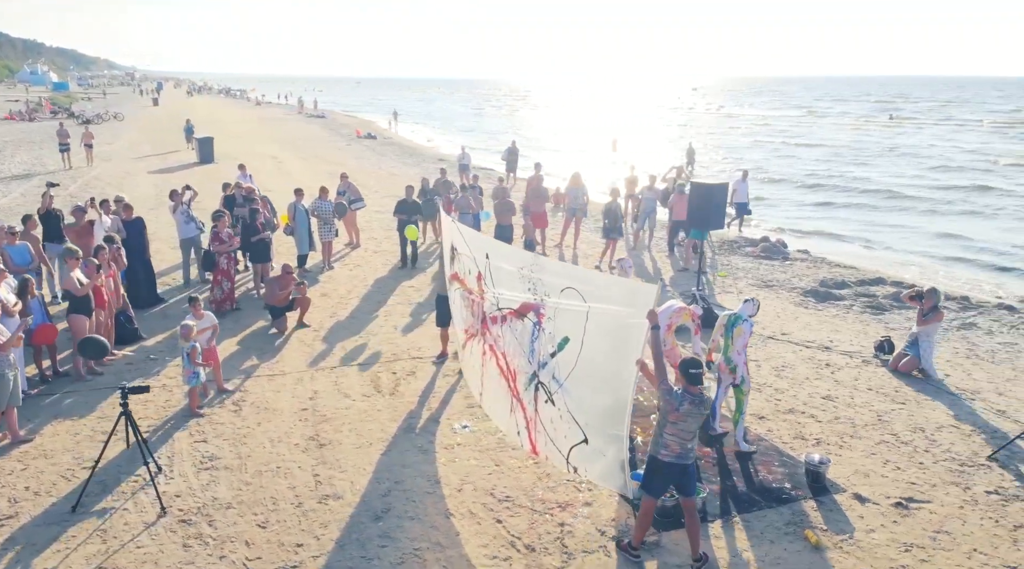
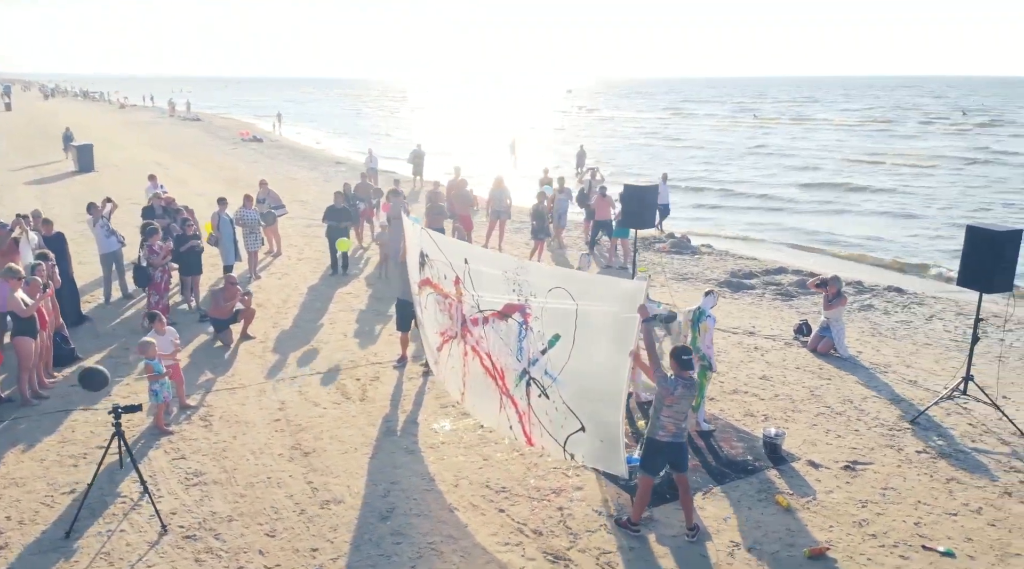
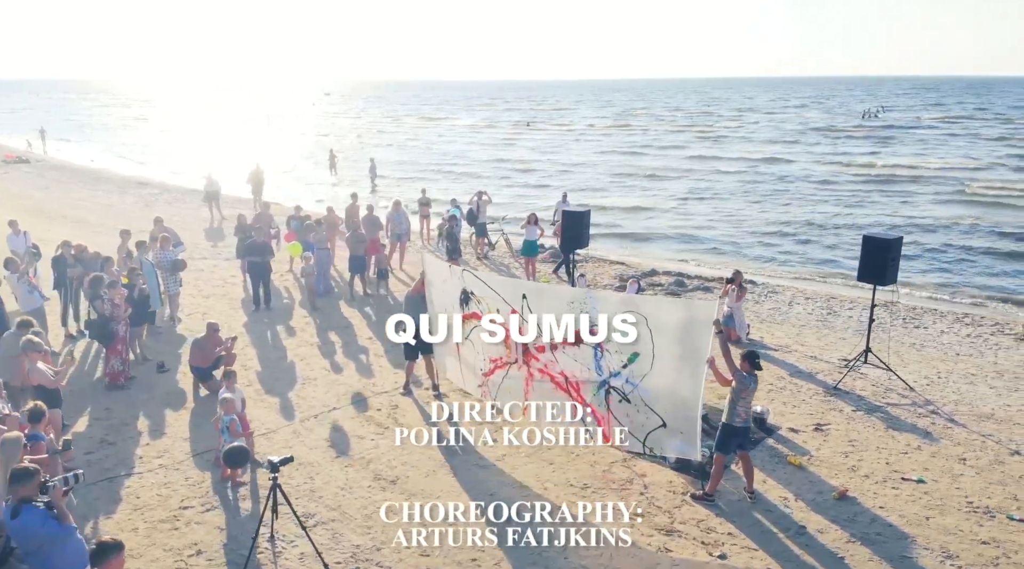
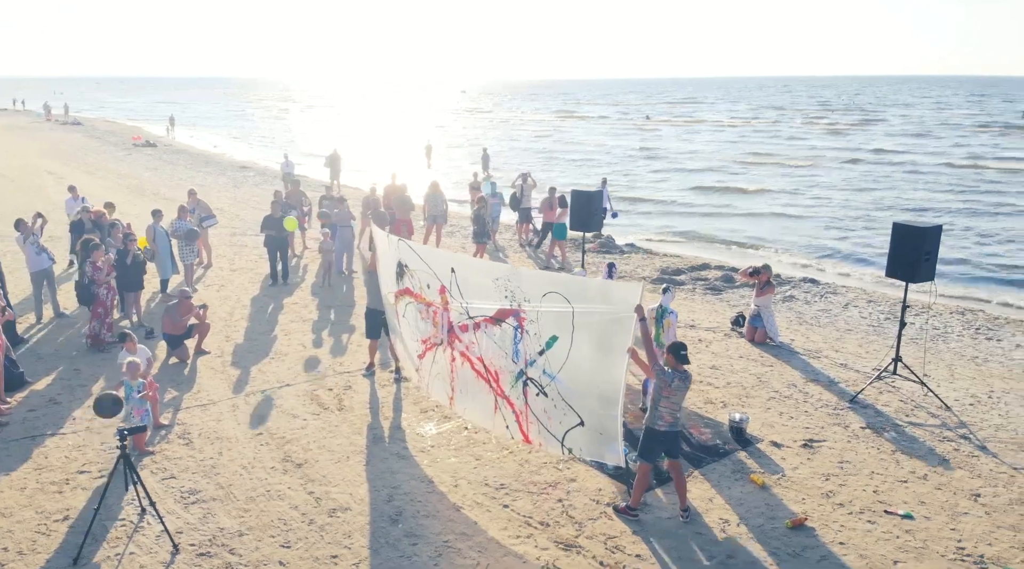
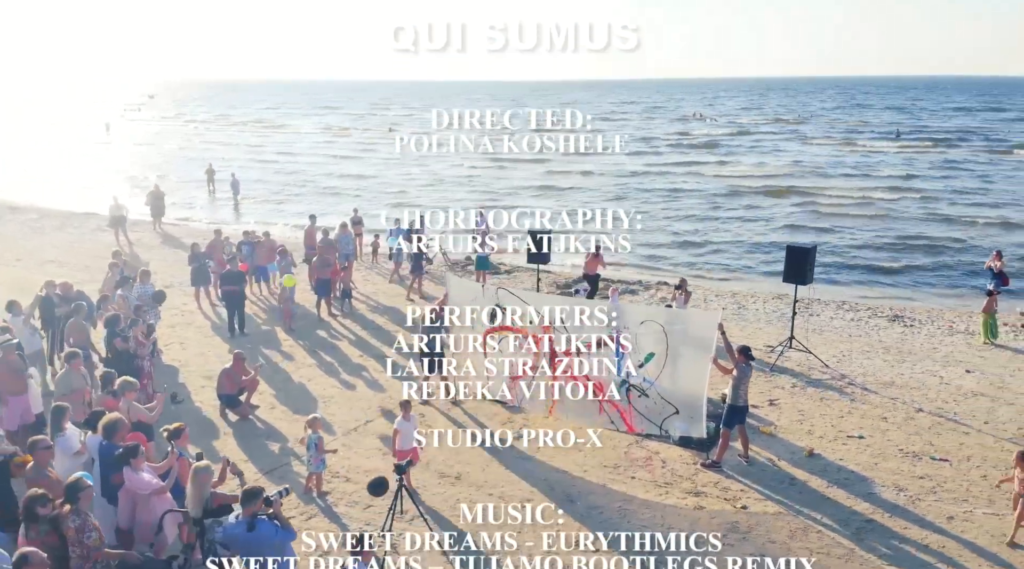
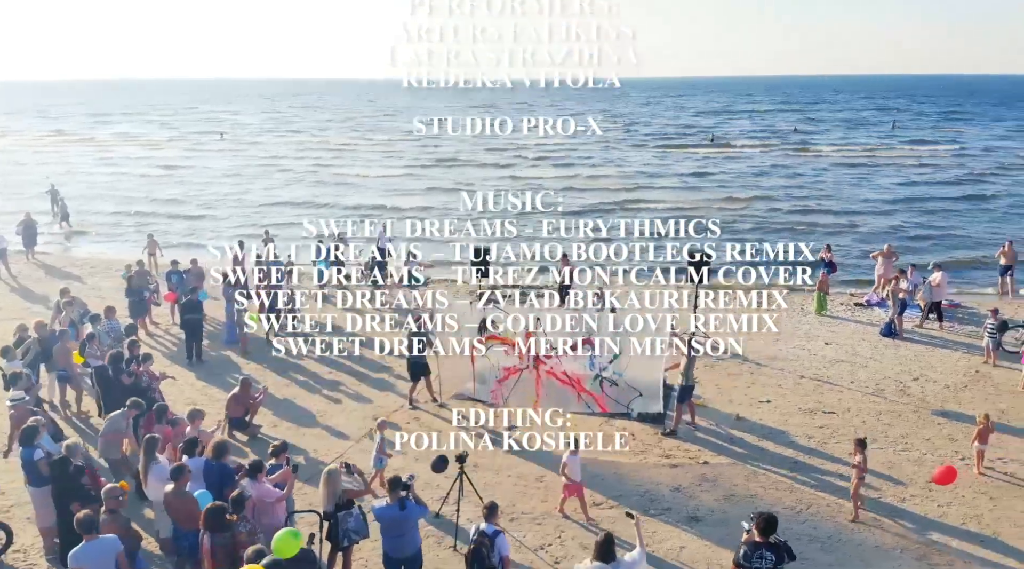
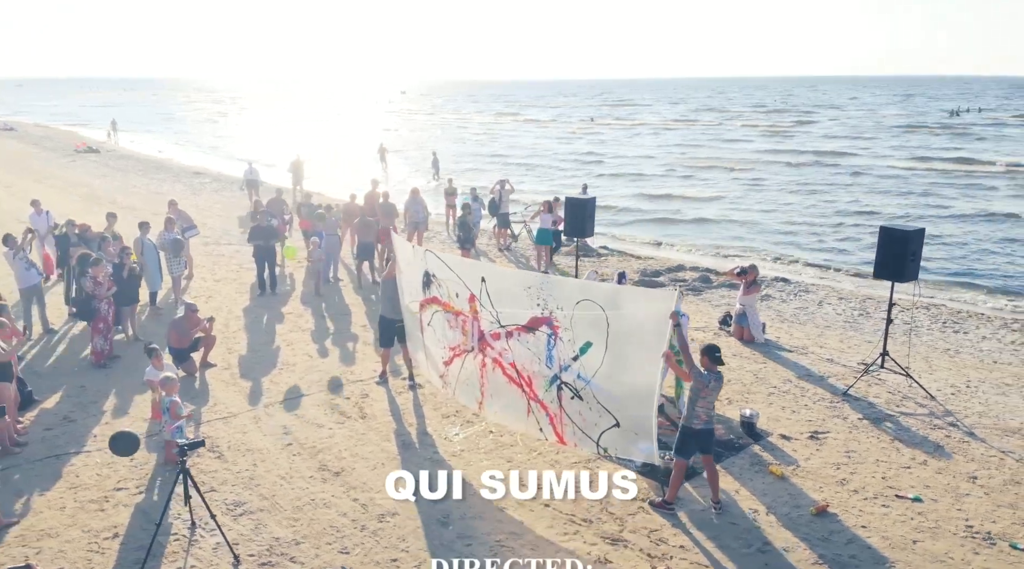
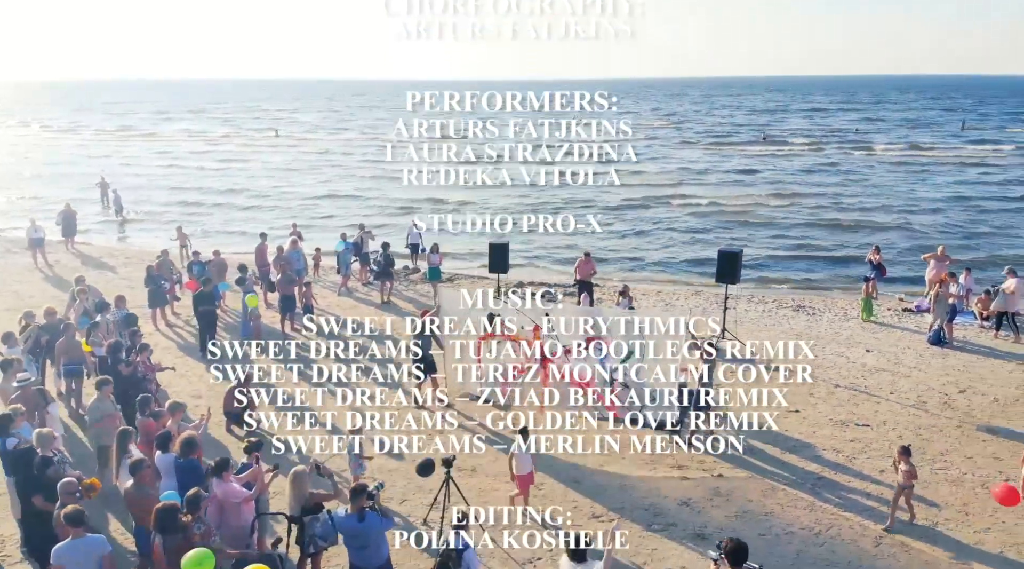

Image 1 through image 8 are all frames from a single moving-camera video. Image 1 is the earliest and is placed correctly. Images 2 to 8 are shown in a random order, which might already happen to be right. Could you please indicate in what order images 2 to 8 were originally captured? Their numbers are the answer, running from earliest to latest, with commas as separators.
2, 4, 7, 3, 5, 8, 6
